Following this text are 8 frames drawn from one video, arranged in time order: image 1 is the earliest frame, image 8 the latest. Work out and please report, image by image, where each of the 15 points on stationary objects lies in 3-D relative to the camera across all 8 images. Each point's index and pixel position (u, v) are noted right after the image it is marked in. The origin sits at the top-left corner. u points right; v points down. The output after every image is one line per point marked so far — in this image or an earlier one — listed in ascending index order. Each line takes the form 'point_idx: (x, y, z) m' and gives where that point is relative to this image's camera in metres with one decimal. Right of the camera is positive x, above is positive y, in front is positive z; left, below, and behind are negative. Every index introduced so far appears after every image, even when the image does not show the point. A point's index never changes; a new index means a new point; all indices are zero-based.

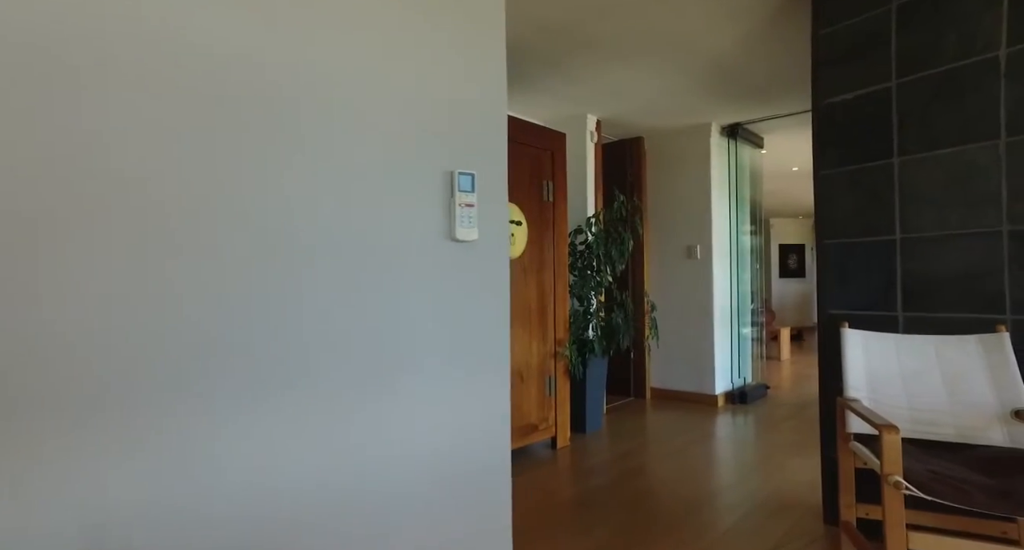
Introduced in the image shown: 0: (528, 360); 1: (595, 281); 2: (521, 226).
0: (+0.1, -0.5, +3.5) m
1: (+0.5, 0.0, +4.0) m
2: (0.0, +0.3, +3.4) m
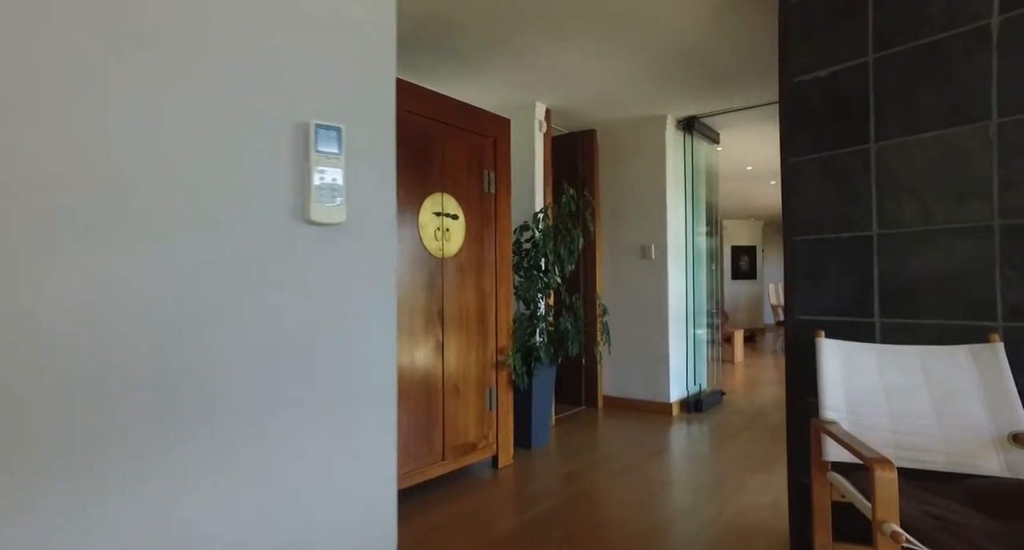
0: (-0.2, -0.5, +3.1) m
1: (+0.2, 0.0, +3.7) m
2: (-0.3, +0.3, +3.1) m
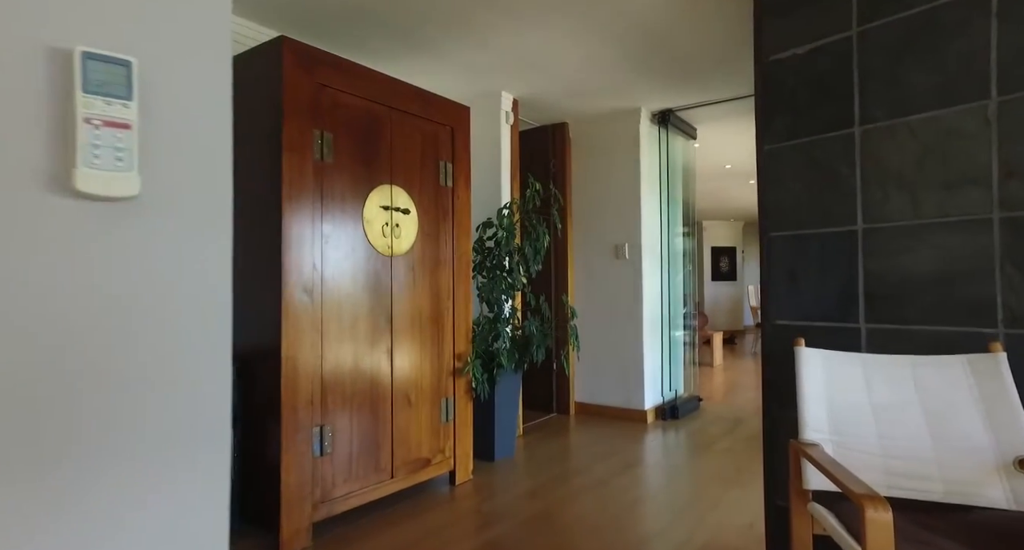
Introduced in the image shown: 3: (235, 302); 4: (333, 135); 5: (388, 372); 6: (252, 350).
0: (-0.4, -0.5, +2.9) m
1: (0.0, 0.0, +3.4) m
2: (-0.5, +0.3, +2.8) m
3: (-1.1, -0.1, +2.5) m
4: (-0.7, +0.5, +2.5) m
5: (-0.5, -0.4, +2.7) m
6: (-1.0, -0.3, +2.4) m
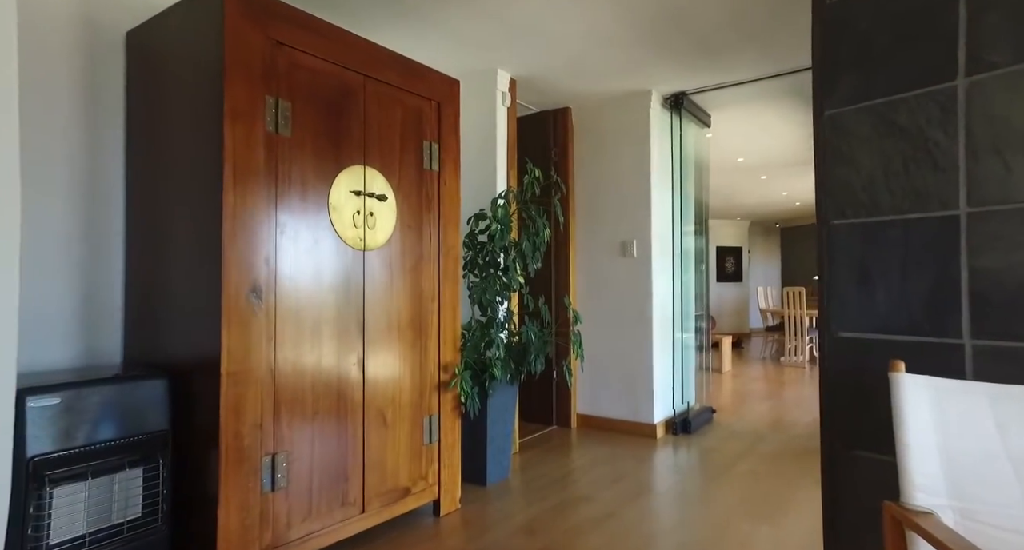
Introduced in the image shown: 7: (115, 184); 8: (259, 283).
0: (-0.5, -0.5, +2.5) m
1: (-0.1, 0.0, +3.0) m
2: (-0.5, +0.3, +2.4) m
3: (-1.1, -0.1, +2.1) m
4: (-0.7, +0.6, +2.1) m
5: (-0.6, -0.4, +2.3) m
6: (-1.0, -0.3, +2.0) m
7: (-1.4, +0.3, +2.3) m
8: (-0.8, 0.0, +2.0) m
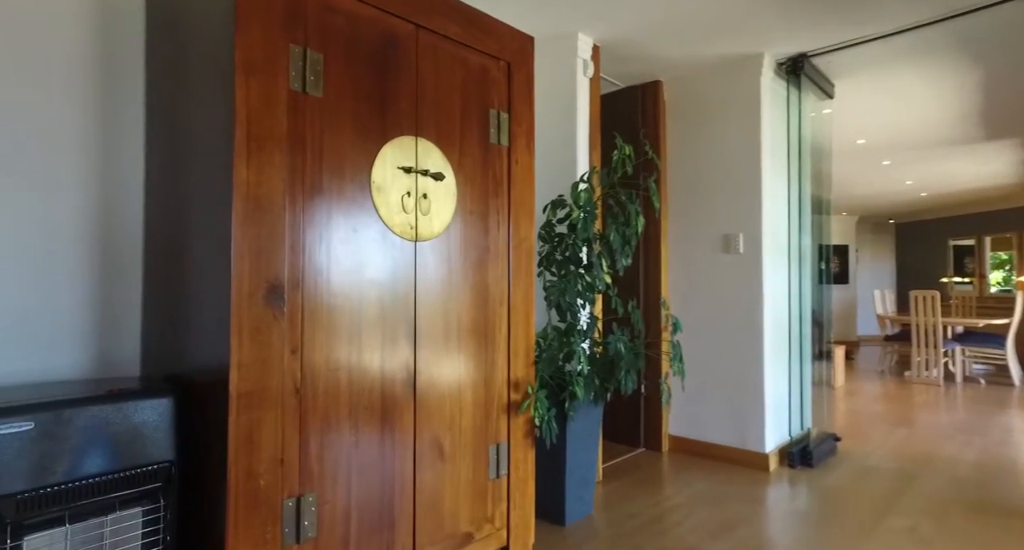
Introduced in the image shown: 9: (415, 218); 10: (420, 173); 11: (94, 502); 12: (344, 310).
0: (-0.2, -0.5, +2.0) m
1: (+0.3, 0.0, +2.5) m
2: (-0.2, +0.3, +2.0) m
3: (-0.9, -0.1, +1.7) m
4: (-0.5, +0.6, +1.7) m
5: (-0.3, -0.4, +1.9) m
6: (-0.8, -0.3, +1.6) m
7: (-1.2, +0.3, +2.0) m
8: (-0.6, 0.0, +1.6) m
9: (-0.3, +0.2, +1.9) m
10: (-0.3, +0.3, +1.9) m
11: (-1.0, -0.6, +1.6) m
12: (-0.4, -0.1, +1.7) m
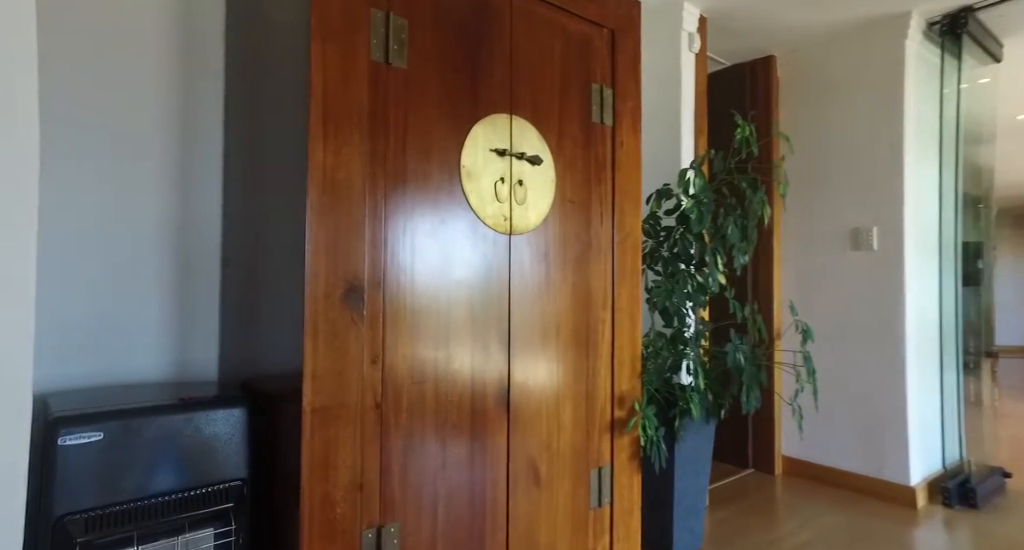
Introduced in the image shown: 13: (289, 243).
0: (+0.1, -0.5, +1.7) m
1: (+0.6, 0.0, +2.2) m
2: (+0.1, +0.3, +1.7) m
3: (-0.6, -0.1, +1.5) m
4: (-0.2, +0.6, +1.5) m
5: (0.0, -0.4, +1.6) m
6: (-0.5, -0.3, +1.5) m
7: (-0.9, +0.3, +1.9) m
8: (-0.3, 0.0, +1.4) m
9: (0.0, +0.2, +1.6) m
10: (0.0, +0.3, +1.7) m
11: (-0.8, -0.6, +1.4) m
12: (-0.2, -0.1, +1.5) m
13: (-0.5, +0.1, +1.4) m
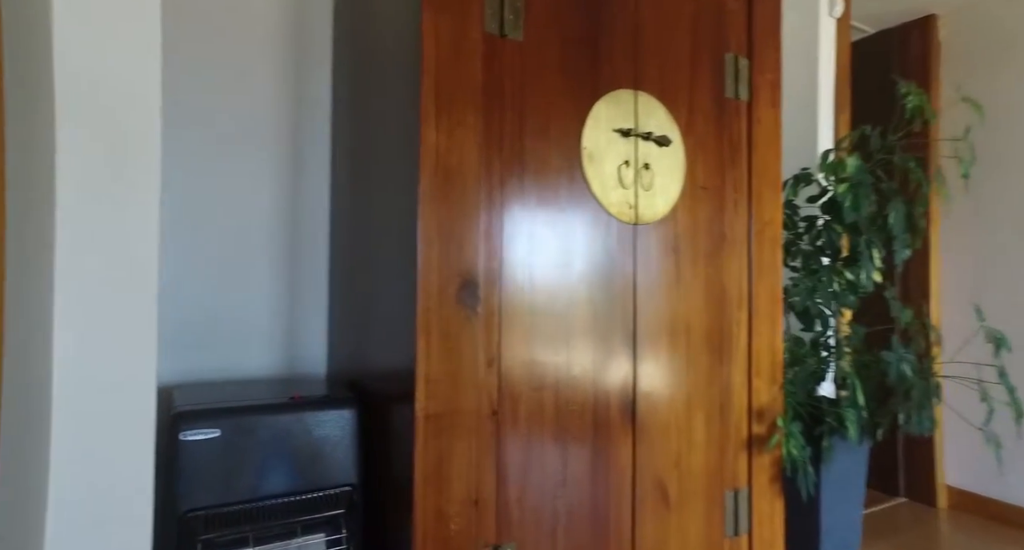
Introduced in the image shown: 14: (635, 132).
0: (+0.4, -0.4, +1.6) m
1: (+1.0, 0.0, +1.9) m
2: (+0.4, +0.3, +1.5) m
3: (-0.3, -0.1, +1.5) m
4: (0.0, +0.6, +1.3) m
5: (+0.3, -0.4, +1.5) m
6: (-0.3, -0.3, +1.4) m
7: (-0.6, +0.4, +1.8) m
8: (-0.1, 0.0, +1.3) m
9: (+0.3, +0.2, +1.5) m
10: (+0.3, +0.3, +1.5) m
11: (-0.5, -0.5, +1.4) m
12: (+0.1, -0.1, +1.4) m
13: (-0.2, +0.1, +1.3) m
14: (+0.3, +0.3, +1.5) m
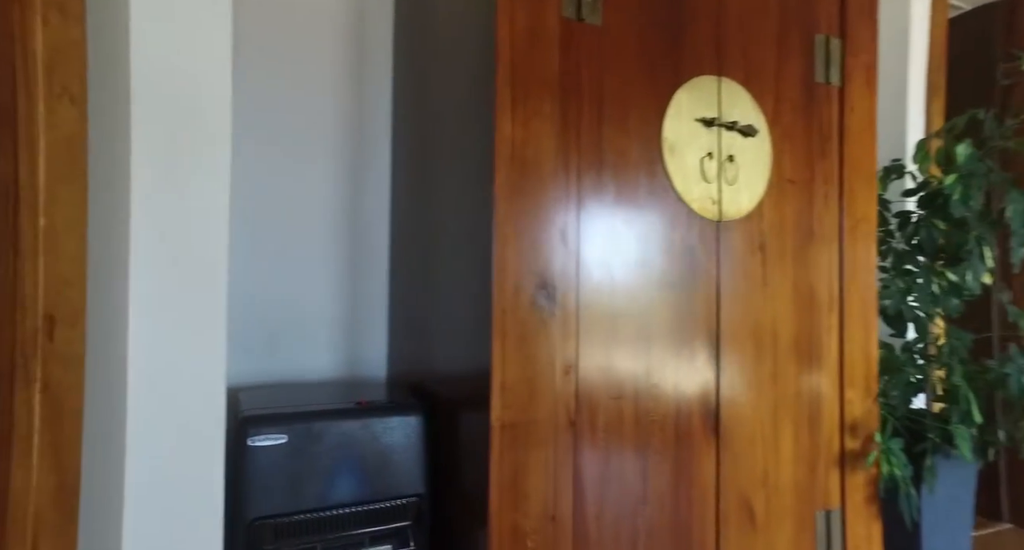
0: (+0.6, -0.4, +1.4) m
1: (+1.2, 0.0, +1.8) m
2: (+0.5, +0.3, +1.4) m
3: (-0.2, -0.1, +1.4) m
4: (+0.2, +0.6, +1.2) m
5: (+0.4, -0.4, +1.4) m
6: (-0.1, -0.3, +1.3) m
7: (-0.4, +0.3, +1.8) m
8: (+0.1, 0.0, +1.2) m
9: (+0.4, +0.2, +1.4) m
10: (+0.5, +0.3, +1.4) m
11: (-0.3, -0.5, +1.3) m
12: (+0.2, -0.1, +1.3) m
13: (-0.1, +0.1, +1.2) m
14: (+0.4, +0.3, +1.4) m
